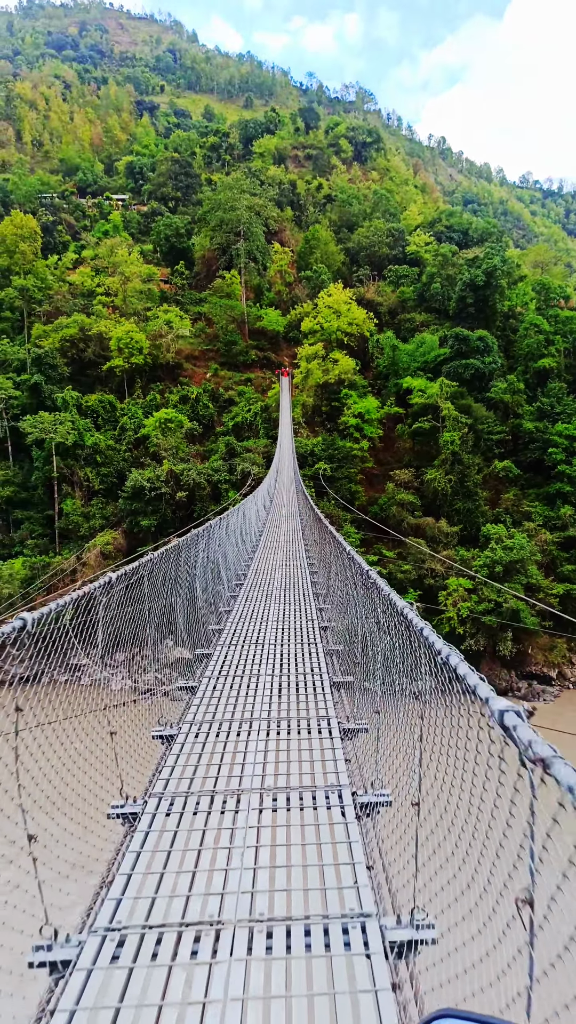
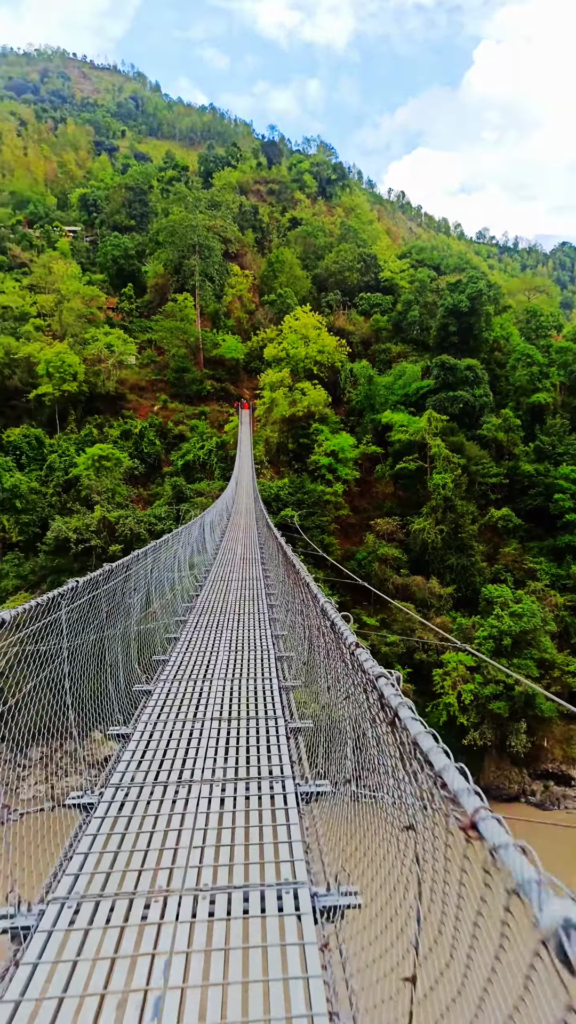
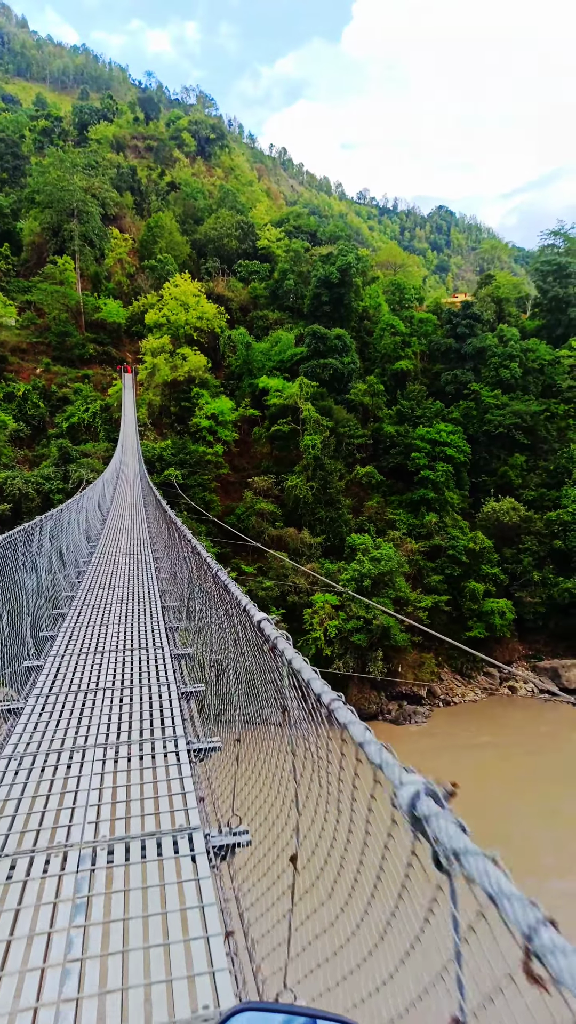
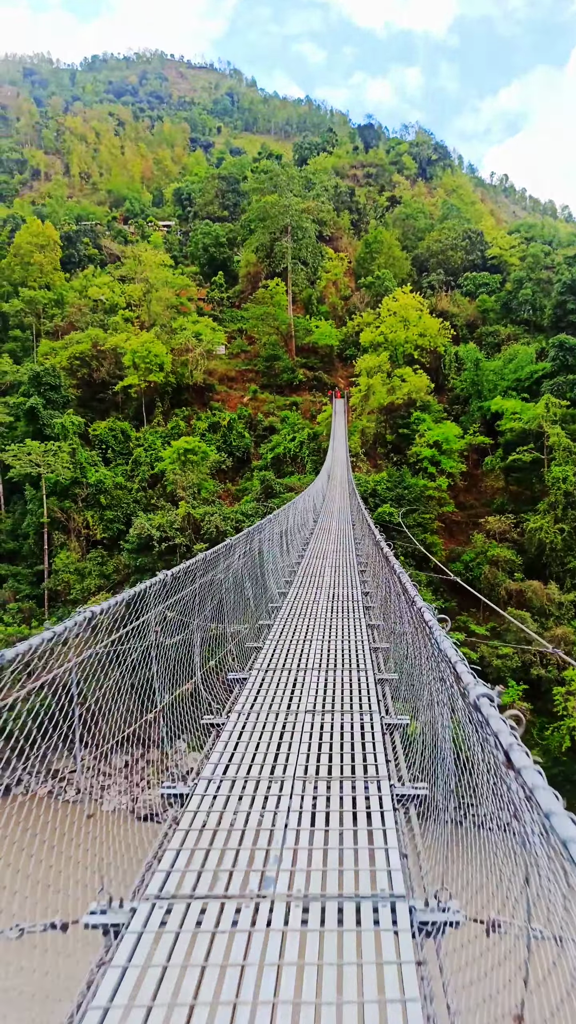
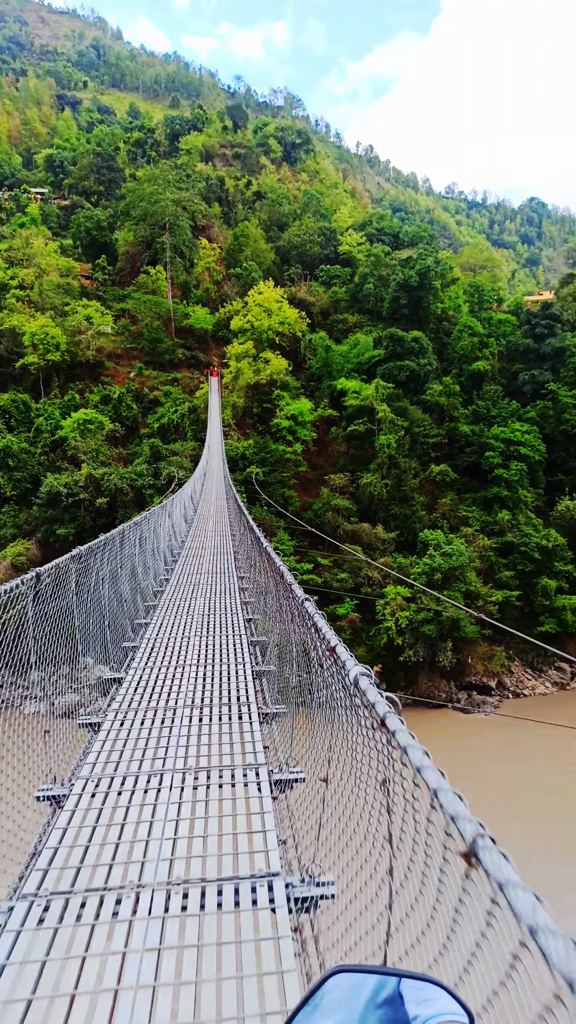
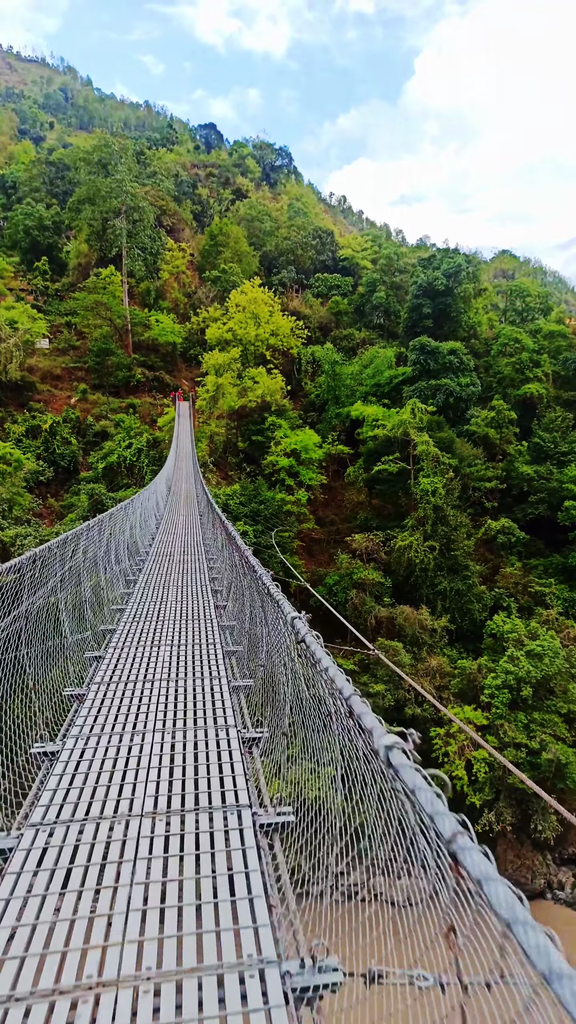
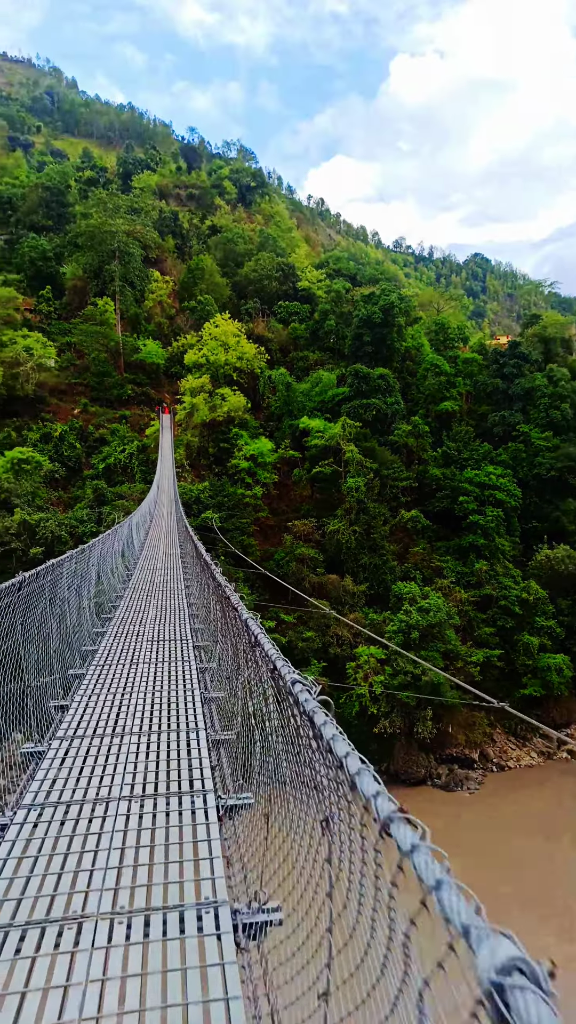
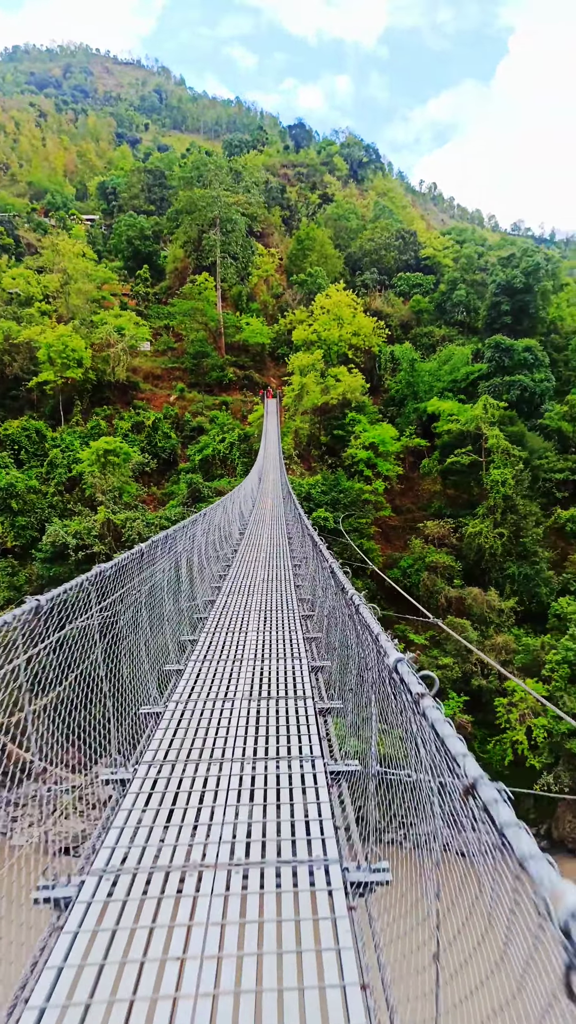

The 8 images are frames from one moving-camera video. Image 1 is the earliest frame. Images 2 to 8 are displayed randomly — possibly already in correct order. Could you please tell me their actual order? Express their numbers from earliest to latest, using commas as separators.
5, 3, 7, 2, 4, 8, 6
